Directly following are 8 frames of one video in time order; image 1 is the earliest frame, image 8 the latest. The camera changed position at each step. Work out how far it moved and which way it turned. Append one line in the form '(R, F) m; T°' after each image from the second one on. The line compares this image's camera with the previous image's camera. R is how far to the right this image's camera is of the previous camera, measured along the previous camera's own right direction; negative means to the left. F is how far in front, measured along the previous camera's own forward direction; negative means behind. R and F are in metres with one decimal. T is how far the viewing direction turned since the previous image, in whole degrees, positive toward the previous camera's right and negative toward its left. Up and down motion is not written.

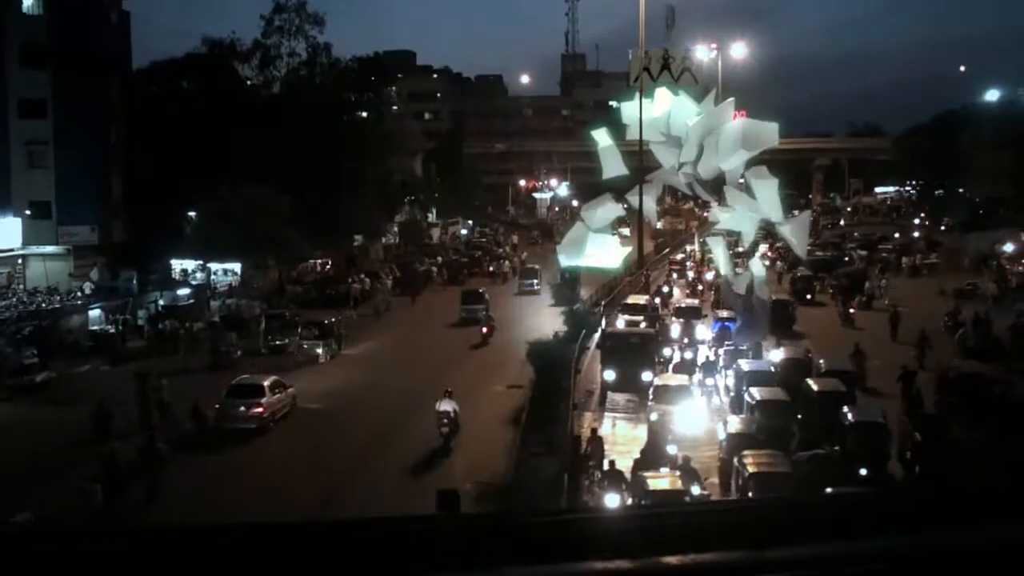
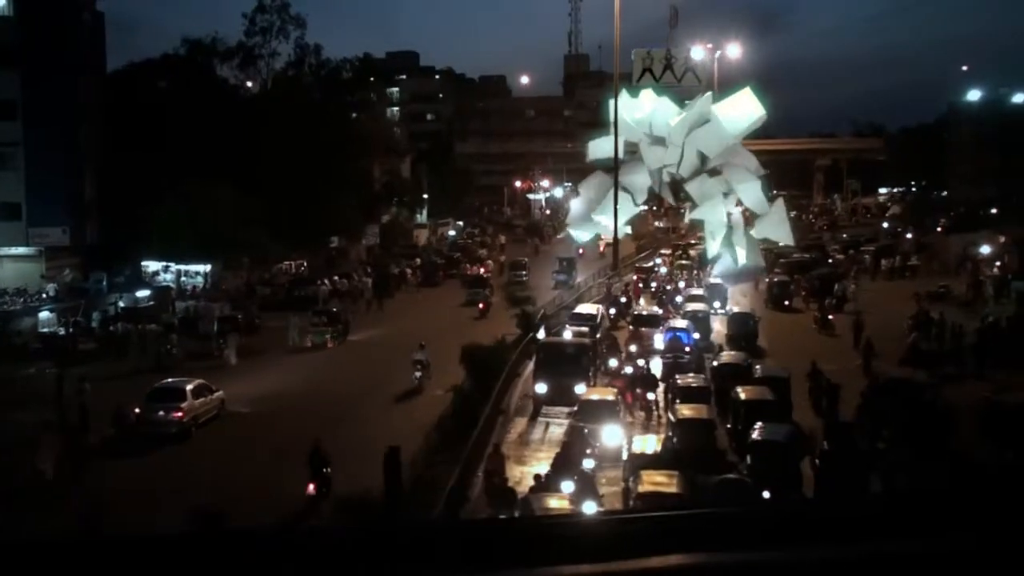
(+1.0, +0.2) m; -1°
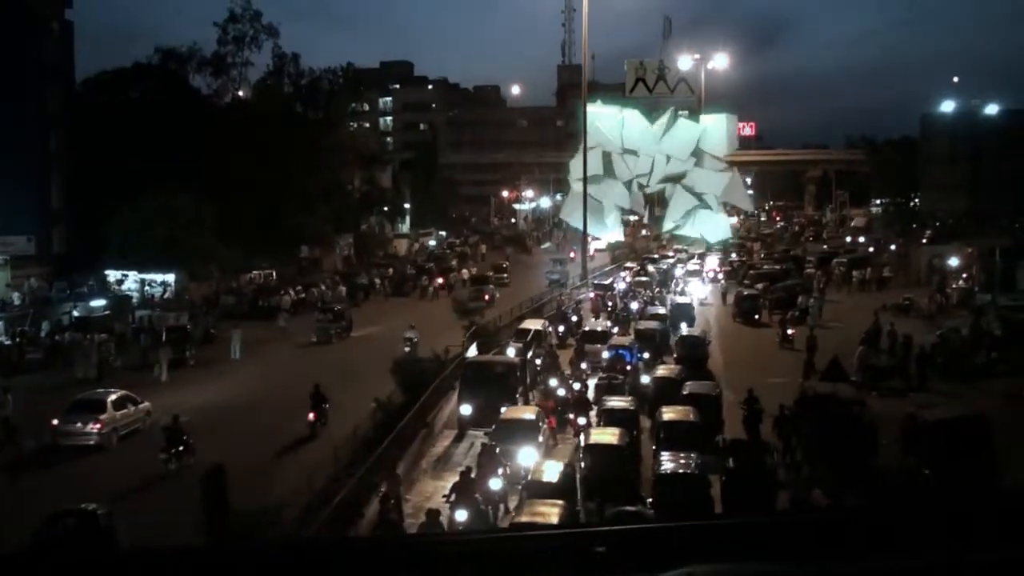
(+0.9, +0.2) m; 0°
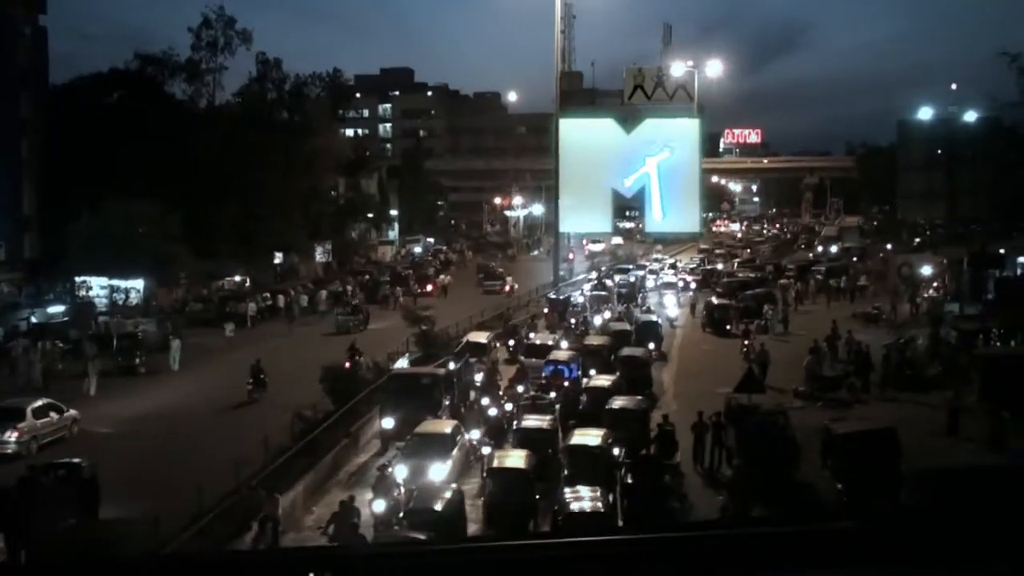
(+0.9, +0.2) m; -1°
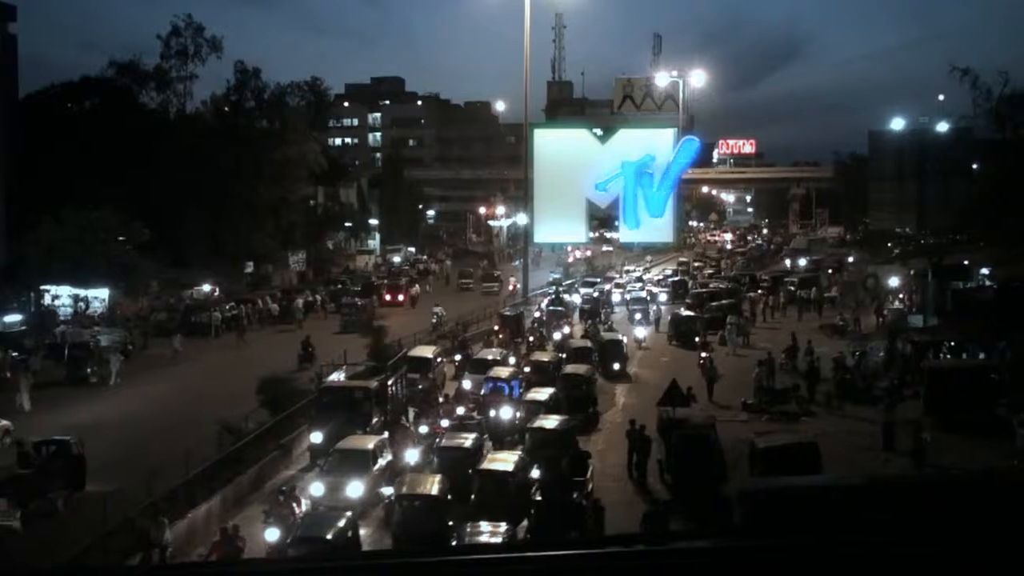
(+0.7, +0.1) m; 0°
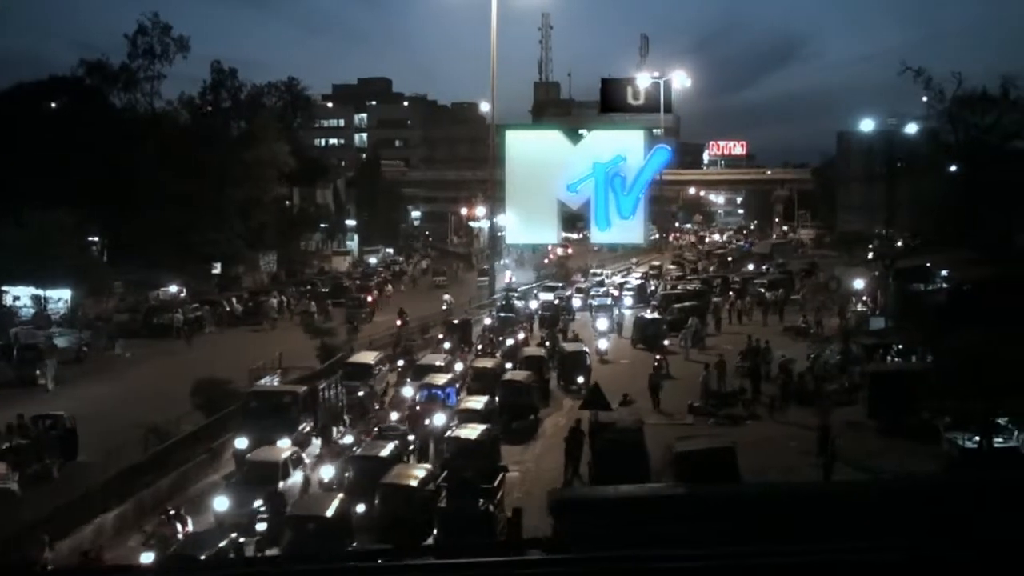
(+0.7, +0.1) m; 0°
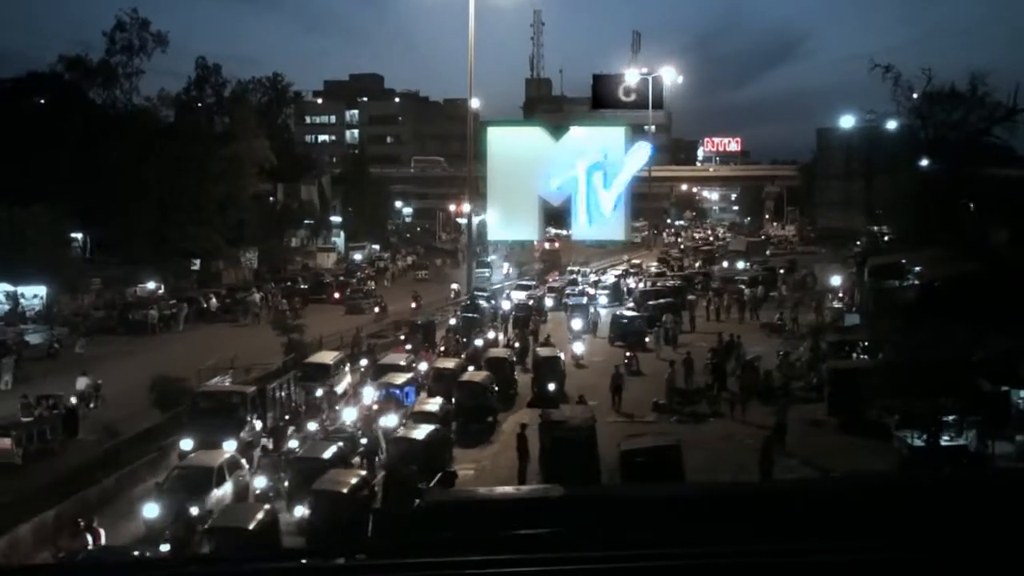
(+0.4, +0.1) m; 0°
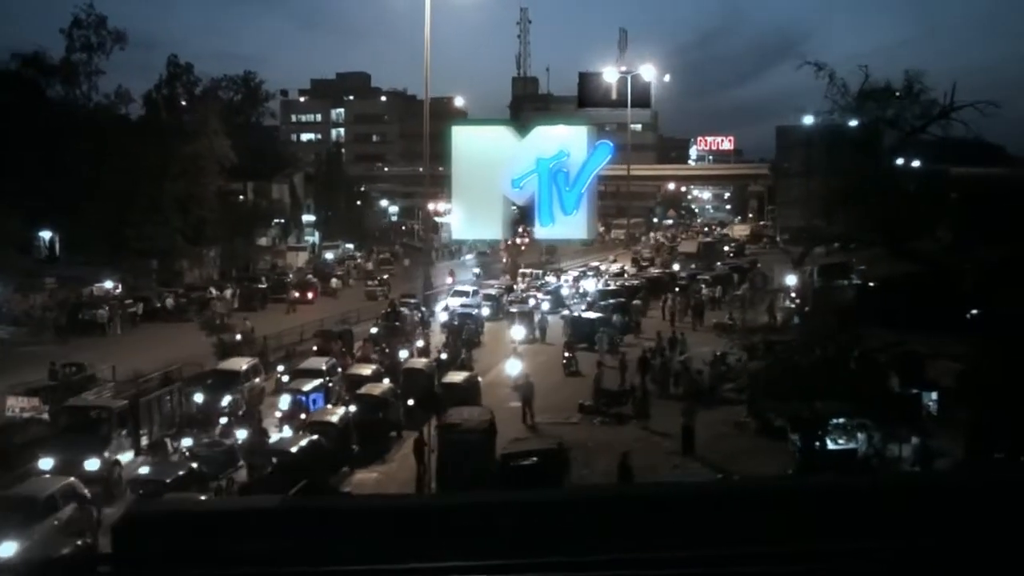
(+1.0, +0.2) m; 0°
